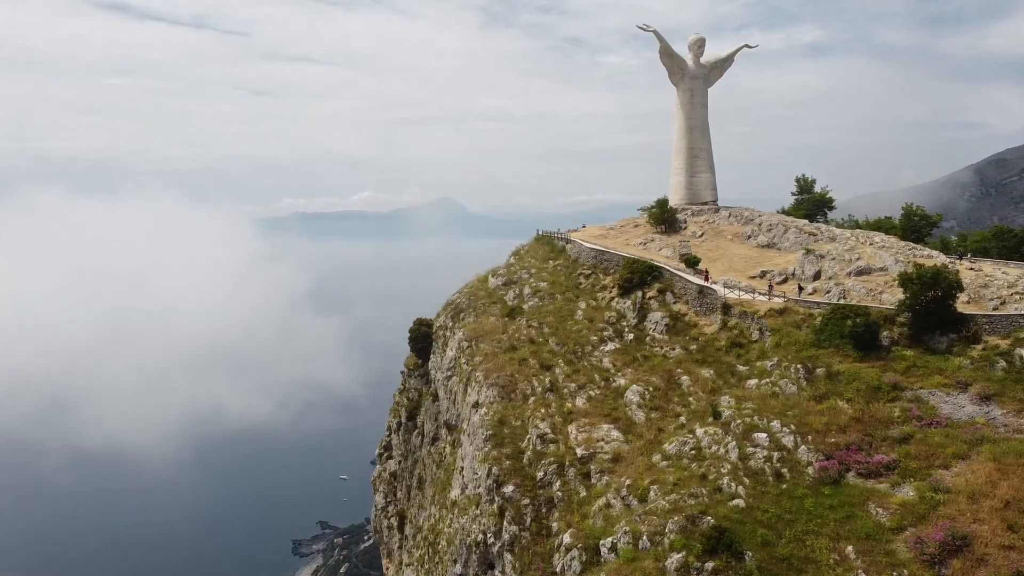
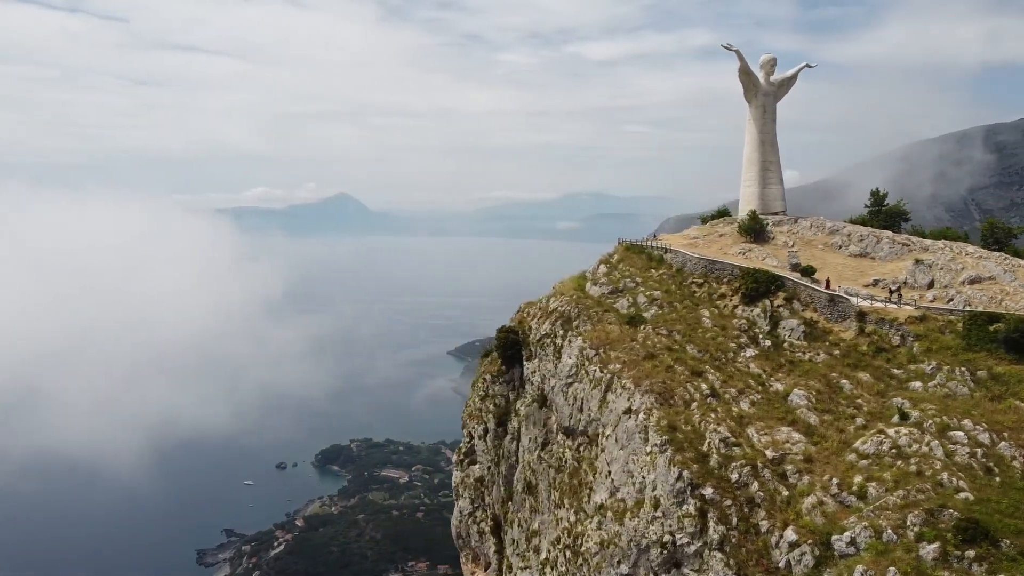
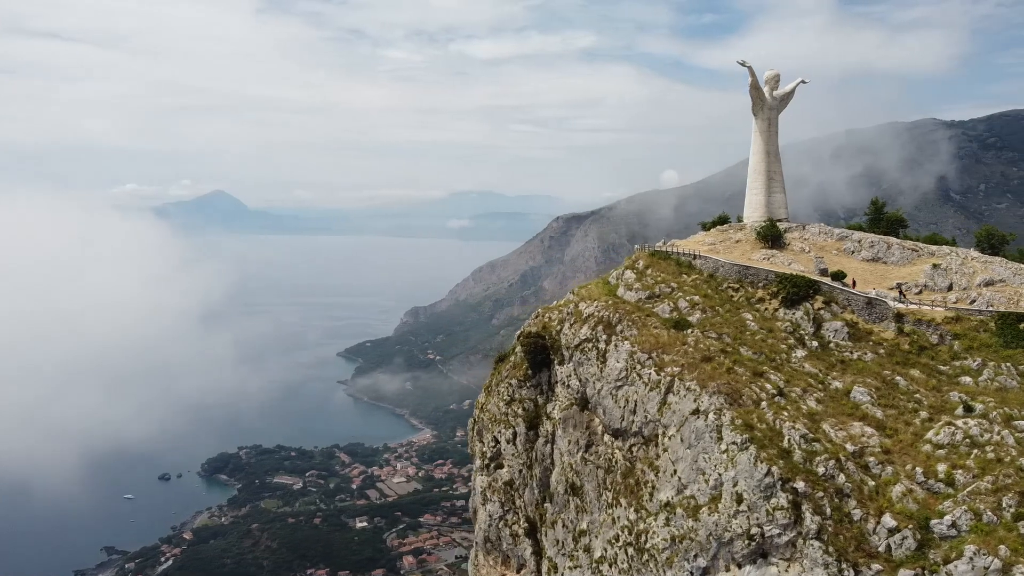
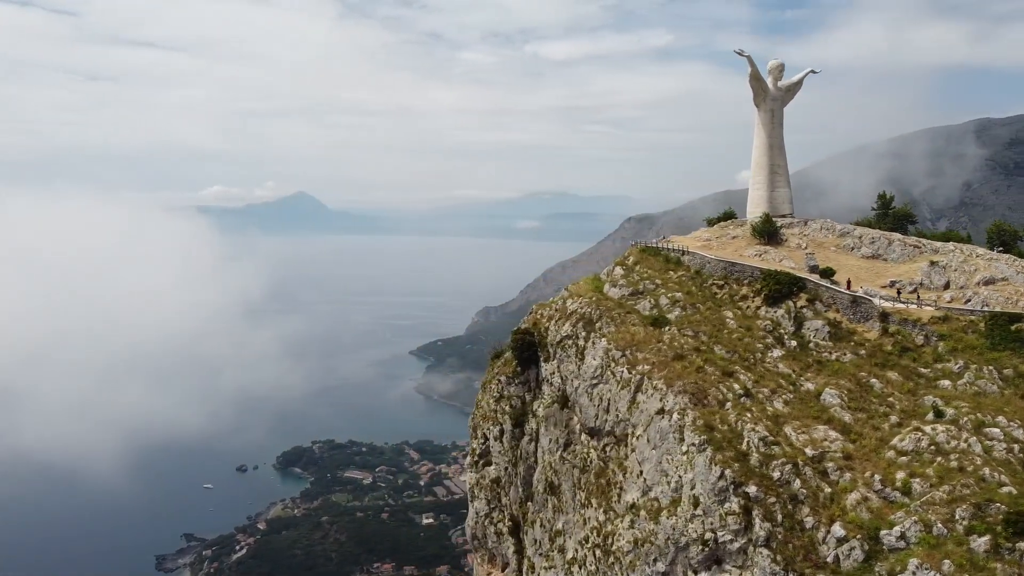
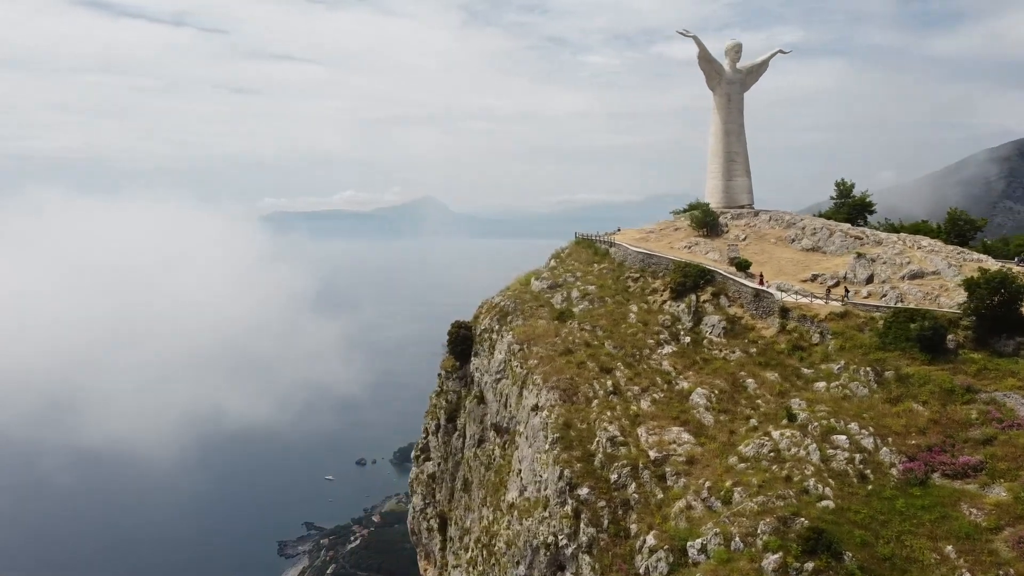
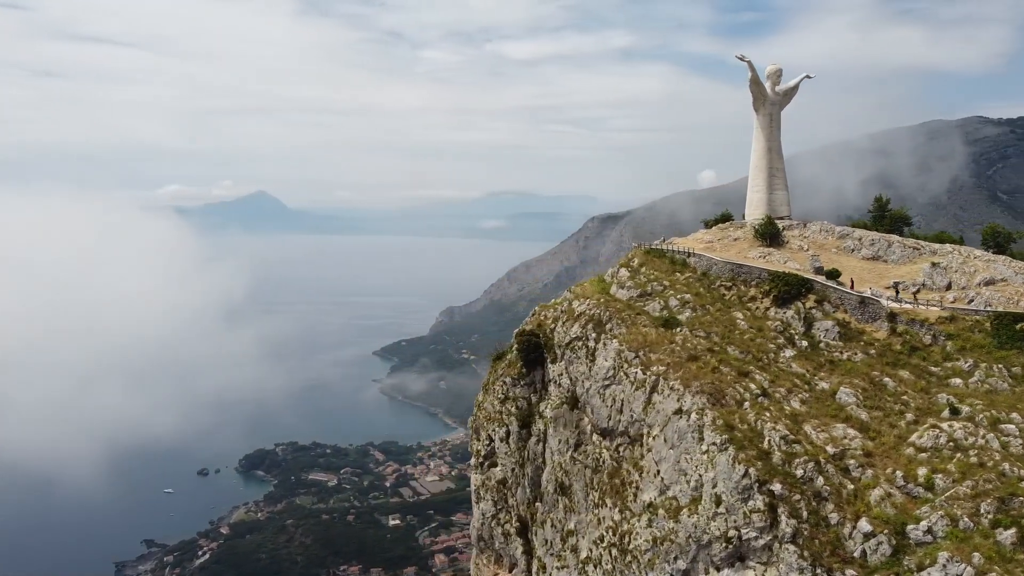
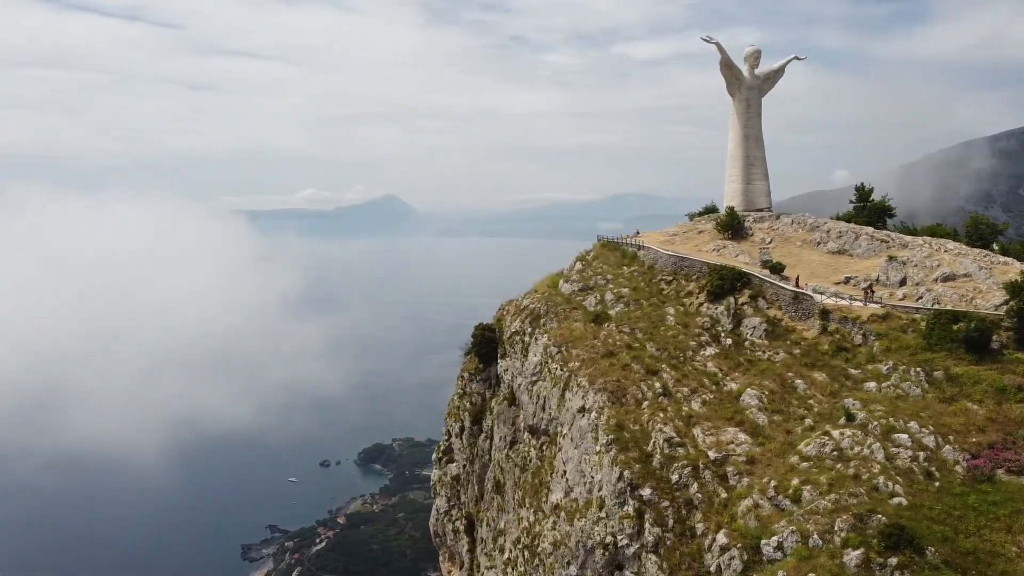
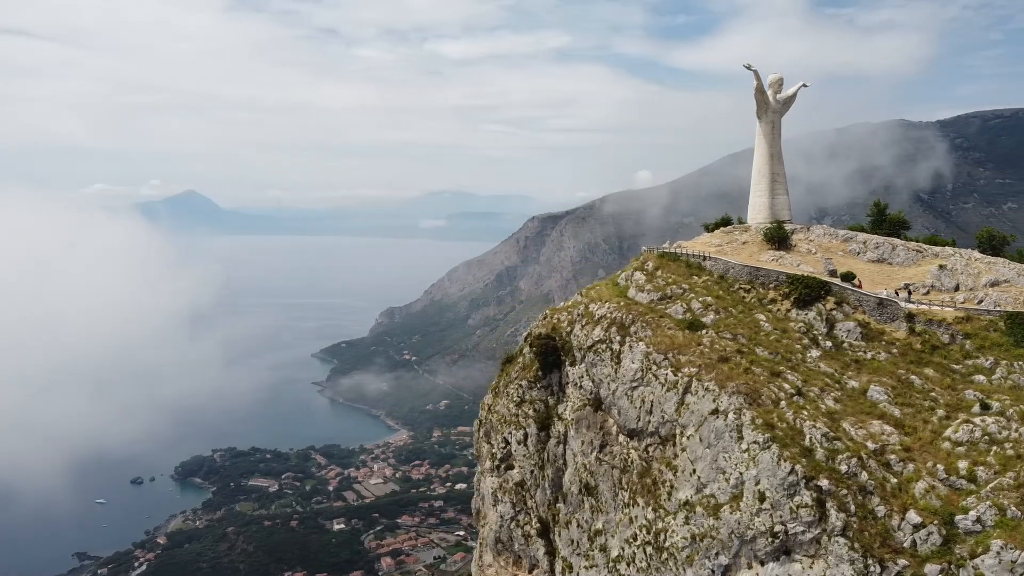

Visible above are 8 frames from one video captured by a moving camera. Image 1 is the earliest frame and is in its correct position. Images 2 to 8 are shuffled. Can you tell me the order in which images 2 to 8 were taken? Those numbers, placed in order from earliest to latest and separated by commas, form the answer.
5, 7, 2, 4, 6, 3, 8
